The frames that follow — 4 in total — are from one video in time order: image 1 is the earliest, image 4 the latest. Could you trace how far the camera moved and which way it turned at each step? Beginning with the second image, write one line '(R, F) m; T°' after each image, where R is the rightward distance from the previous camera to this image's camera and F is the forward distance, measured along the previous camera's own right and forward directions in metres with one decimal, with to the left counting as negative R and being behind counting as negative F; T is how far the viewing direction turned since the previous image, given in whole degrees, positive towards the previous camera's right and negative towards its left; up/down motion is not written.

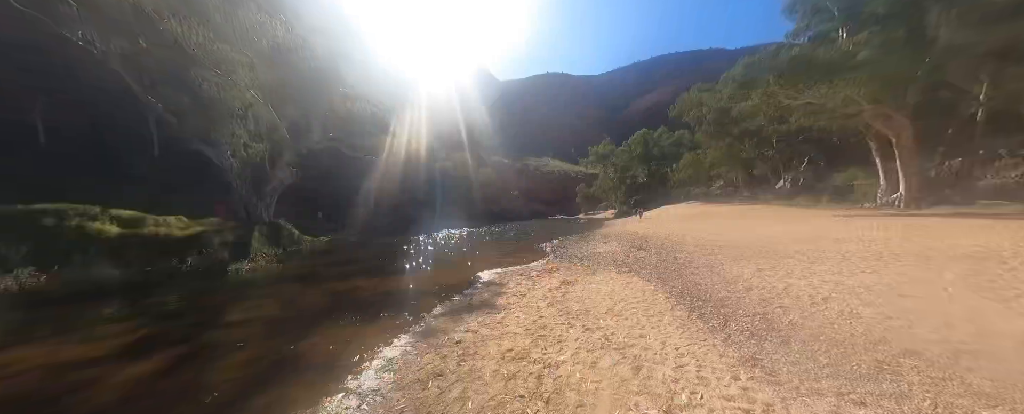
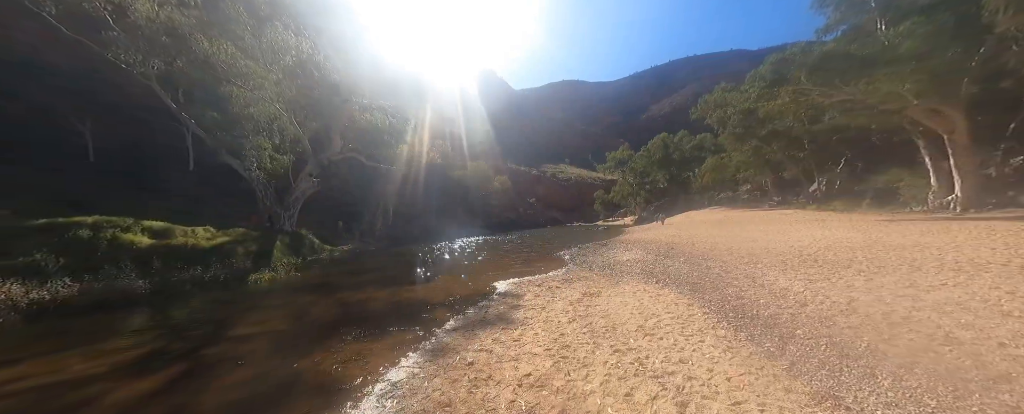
(0.0, +0.5) m; -3°
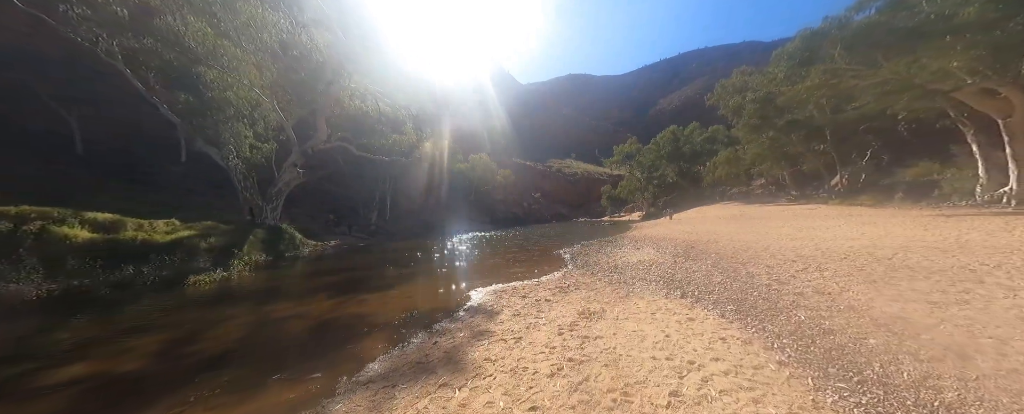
(+0.7, +2.2) m; -1°
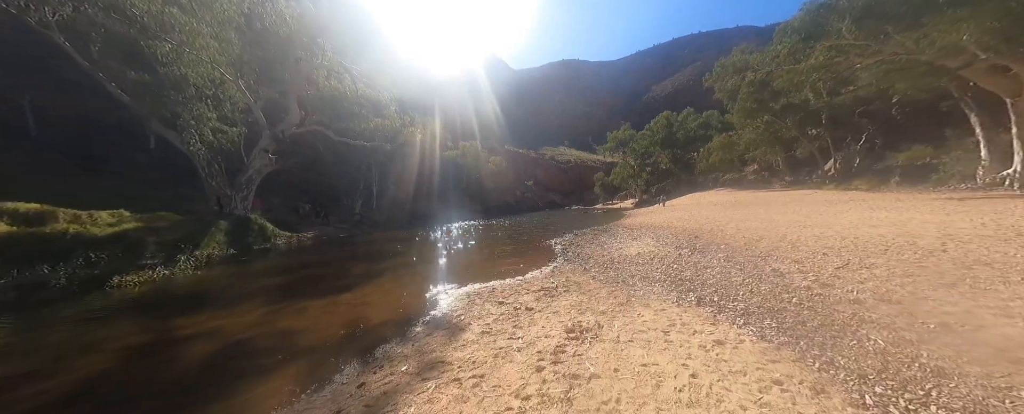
(+0.4, +1.4) m; +1°
